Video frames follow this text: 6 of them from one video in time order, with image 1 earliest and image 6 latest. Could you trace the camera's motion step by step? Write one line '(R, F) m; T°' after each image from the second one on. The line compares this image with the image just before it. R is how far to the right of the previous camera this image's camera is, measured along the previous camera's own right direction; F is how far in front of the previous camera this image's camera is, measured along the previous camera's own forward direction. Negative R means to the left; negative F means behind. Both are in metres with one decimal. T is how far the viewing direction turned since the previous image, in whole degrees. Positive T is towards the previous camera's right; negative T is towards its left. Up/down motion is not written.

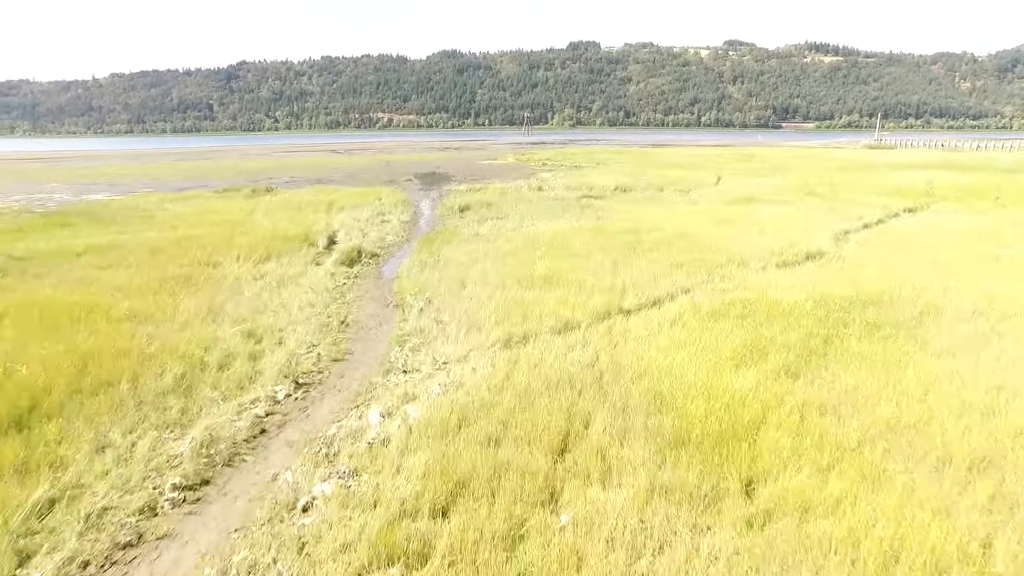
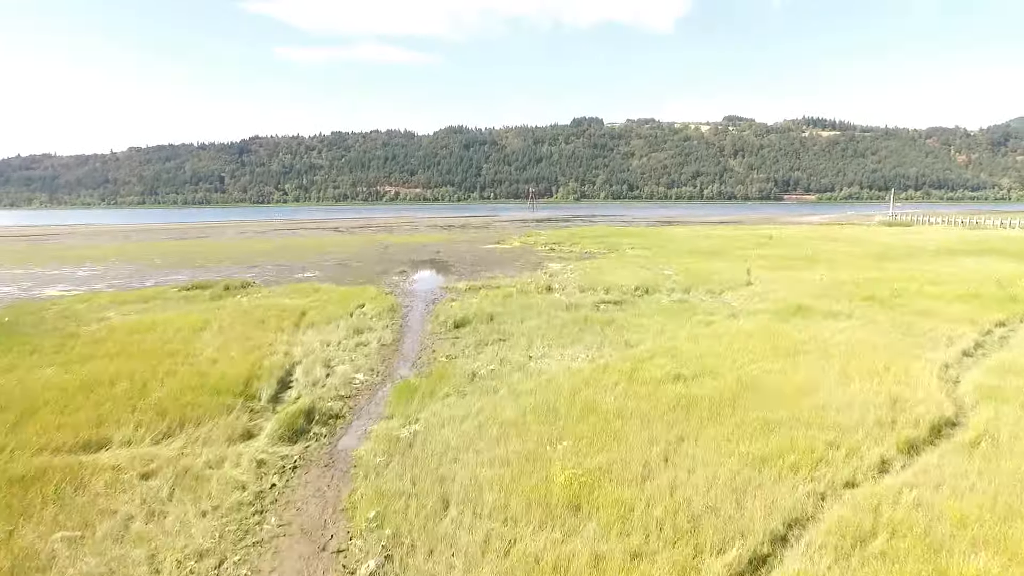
(0.0, +2.7) m; 0°
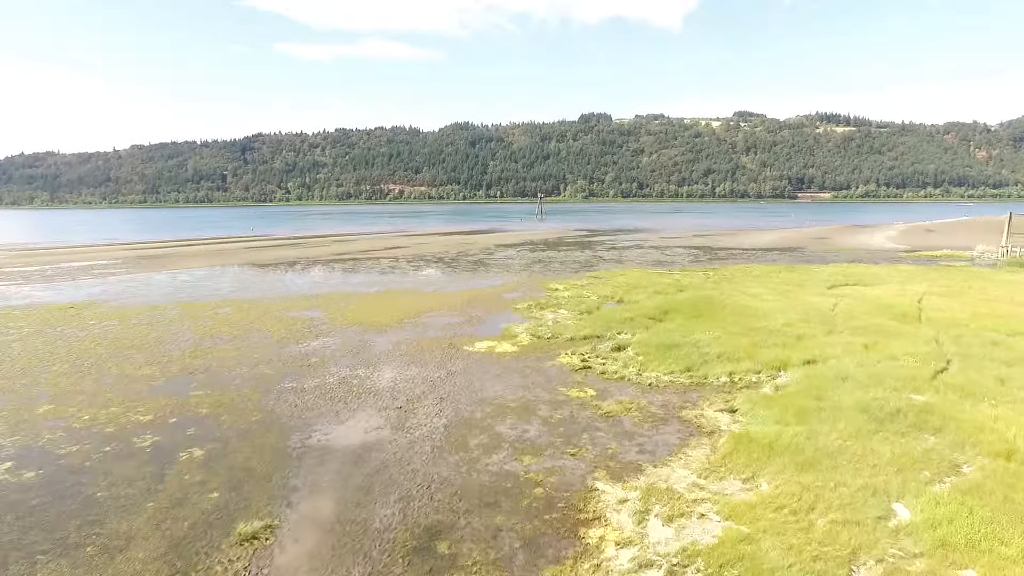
(-0.2, +8.3) m; -1°
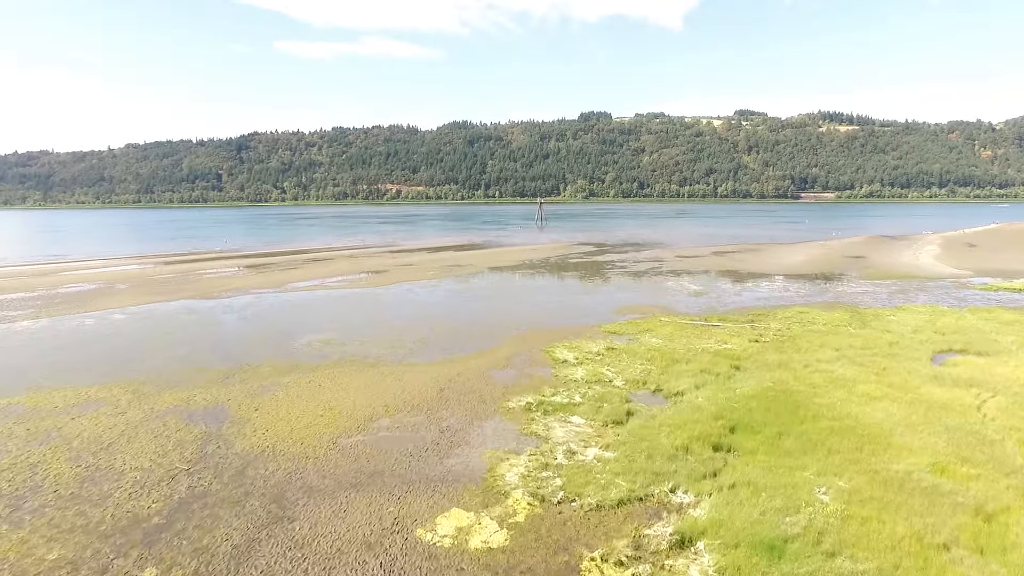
(+0.2, +5.5) m; 0°
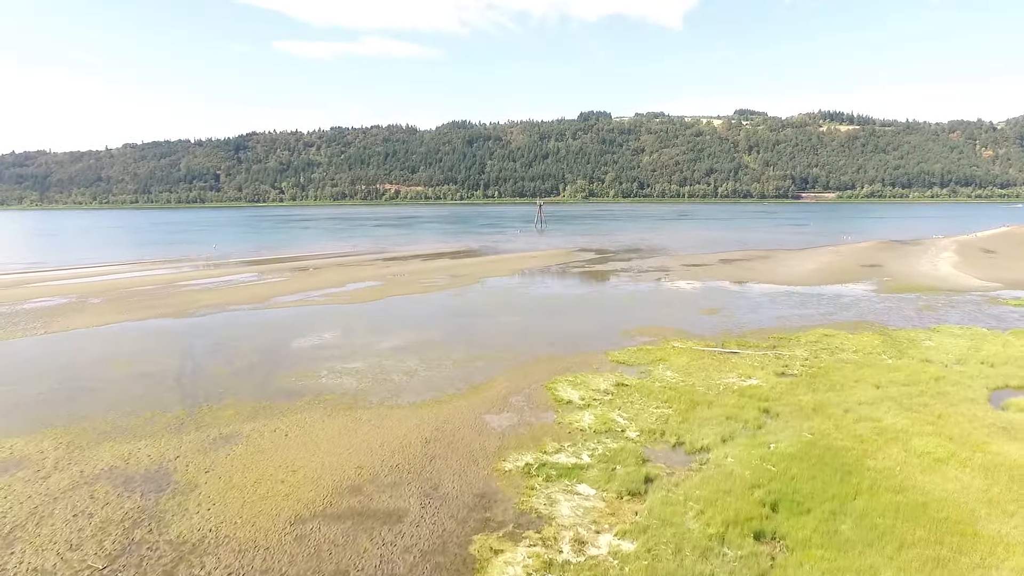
(+0.1, +2.0) m; 0°
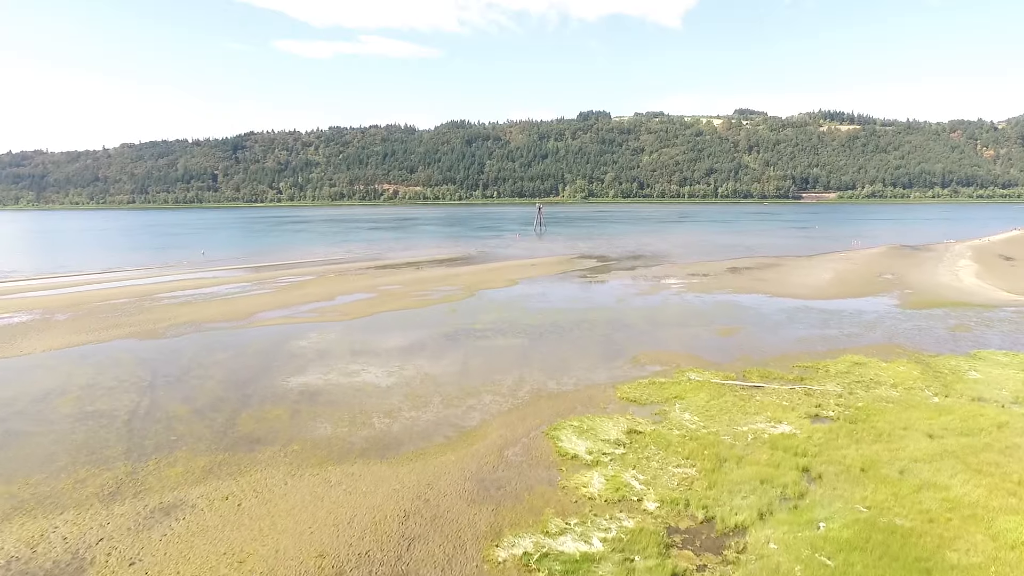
(+0.1, +2.0) m; 0°
